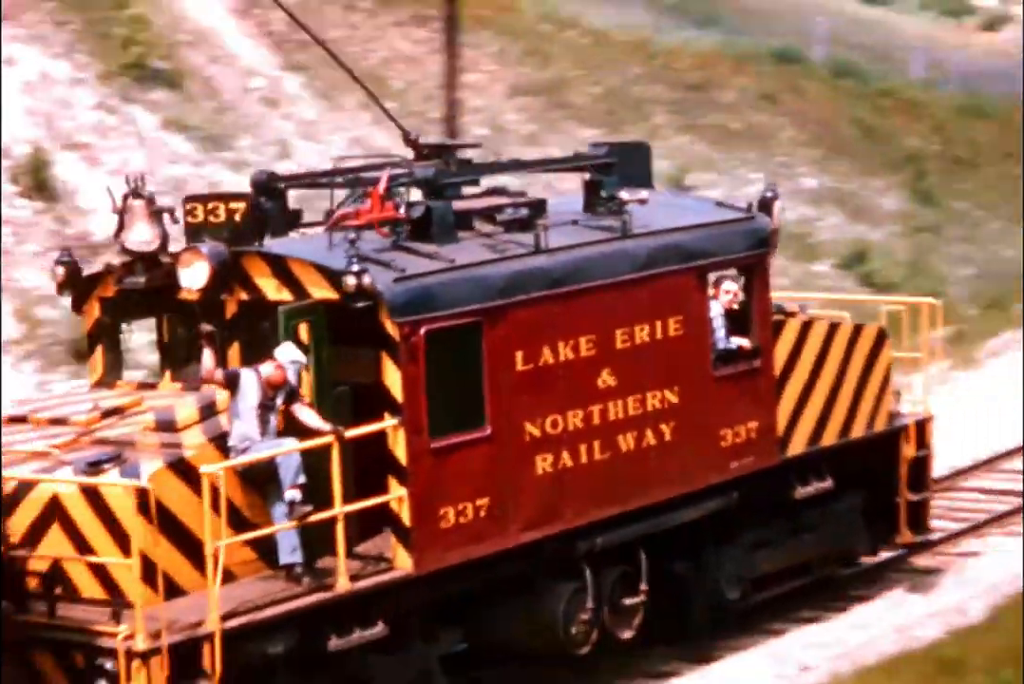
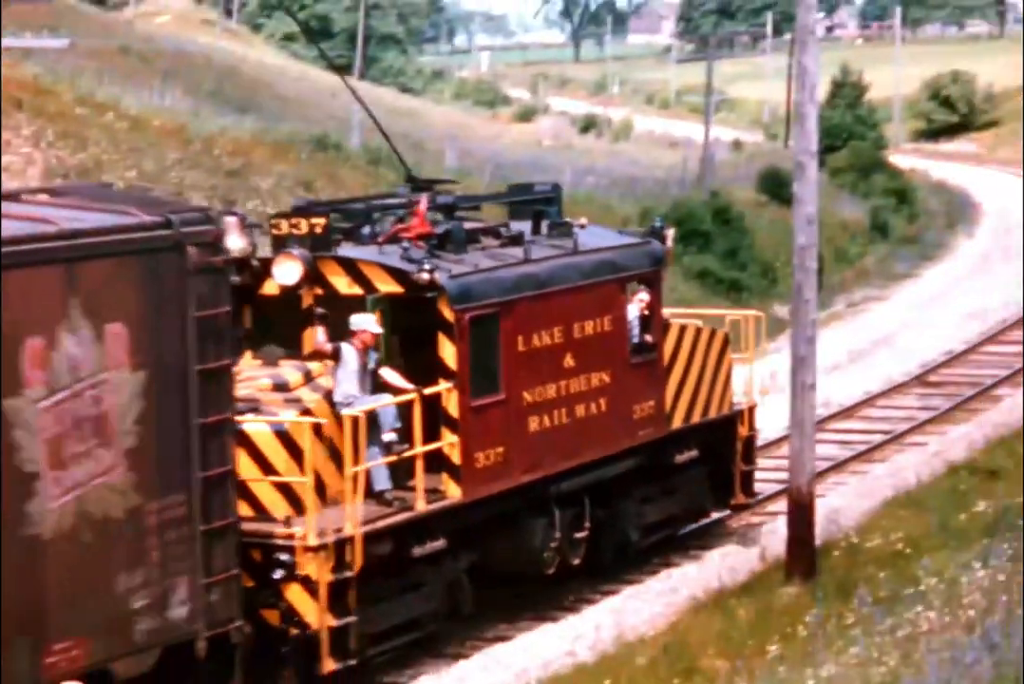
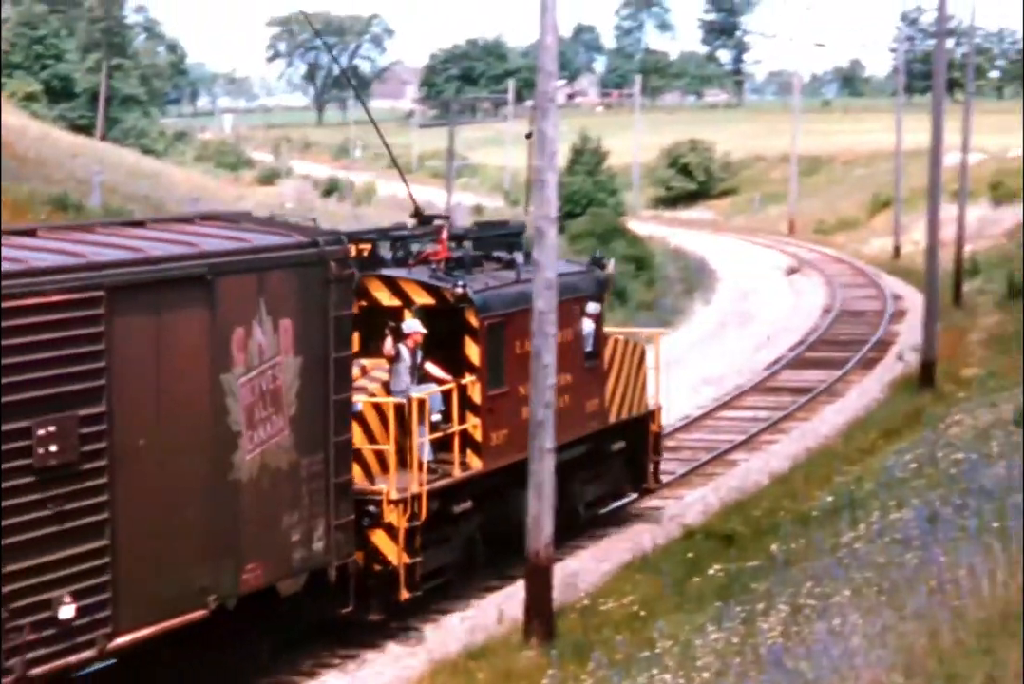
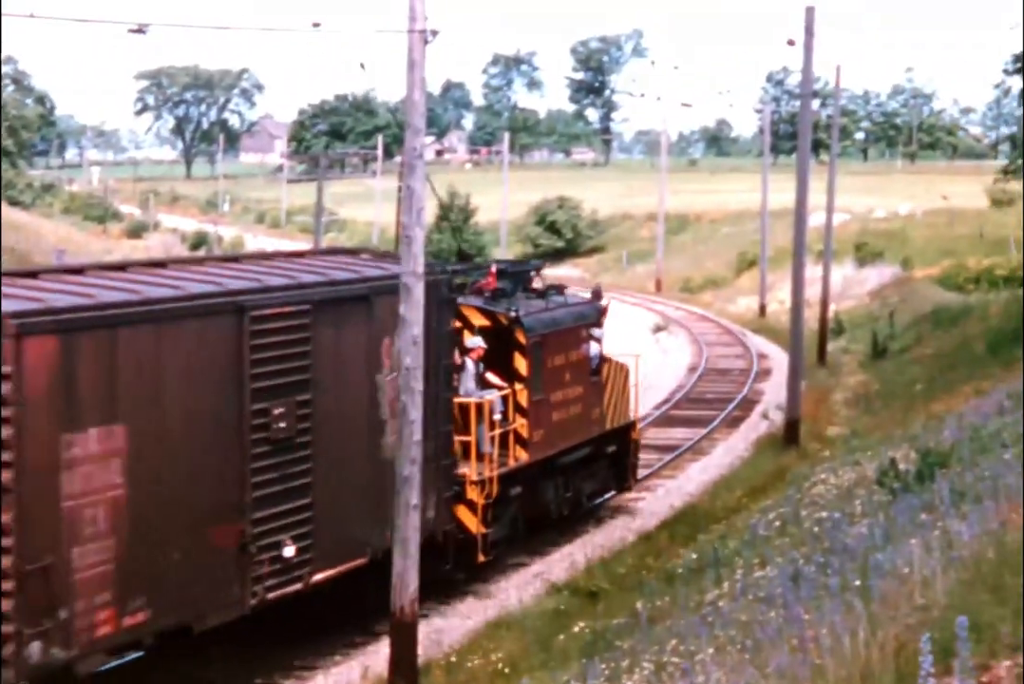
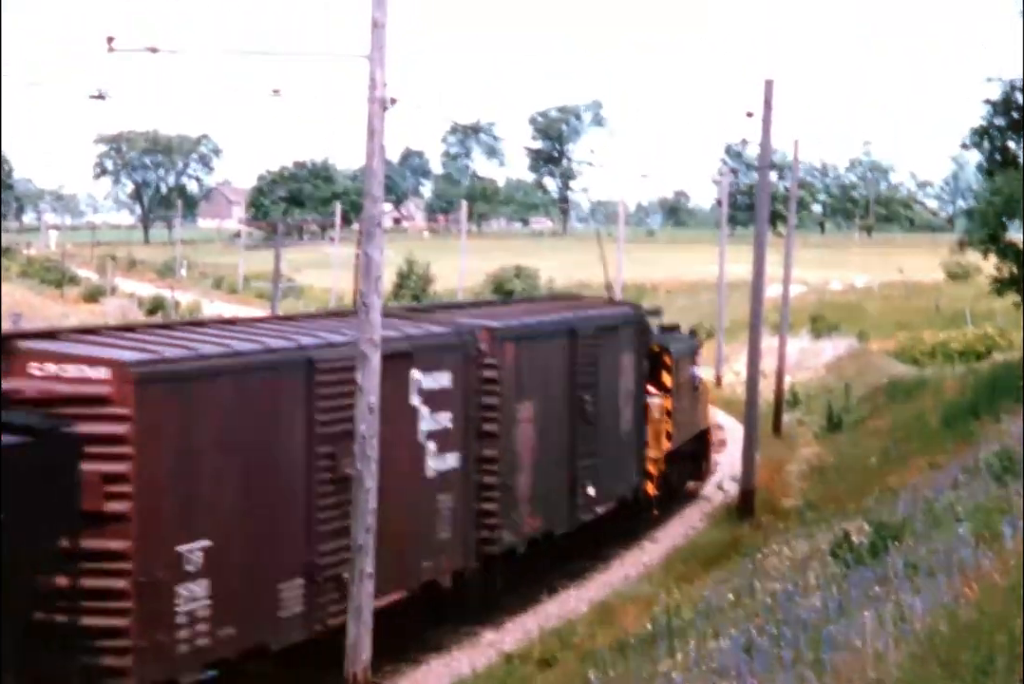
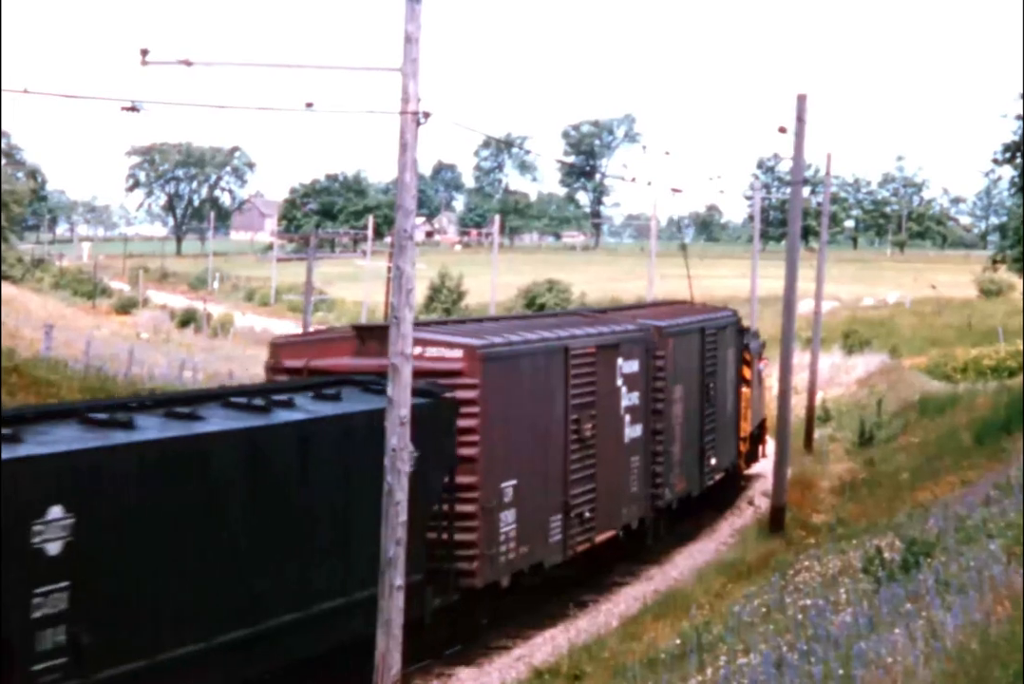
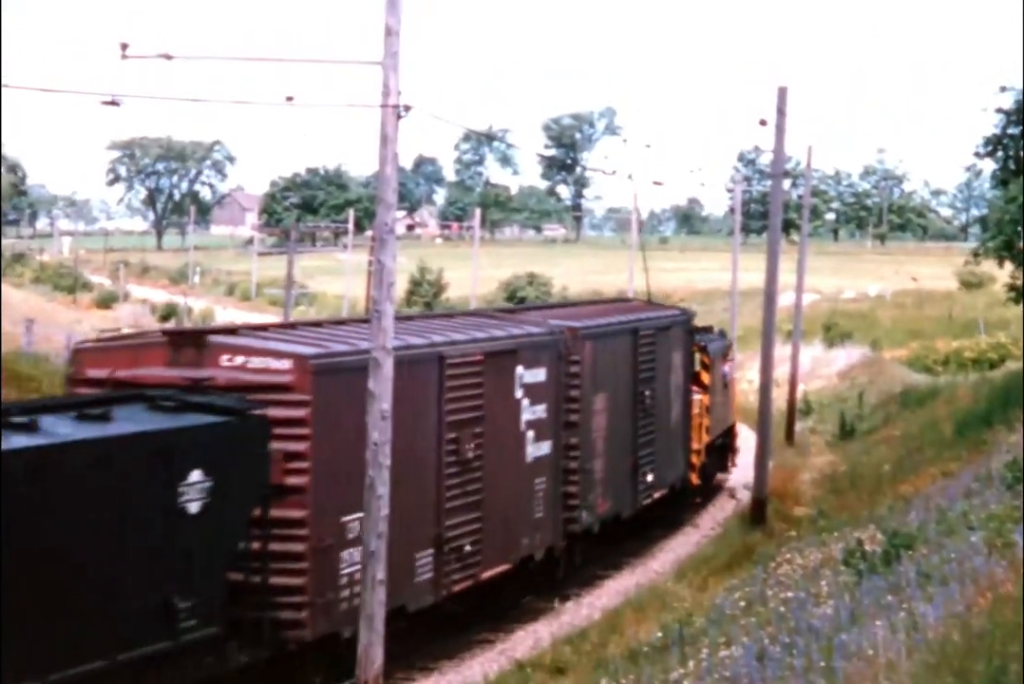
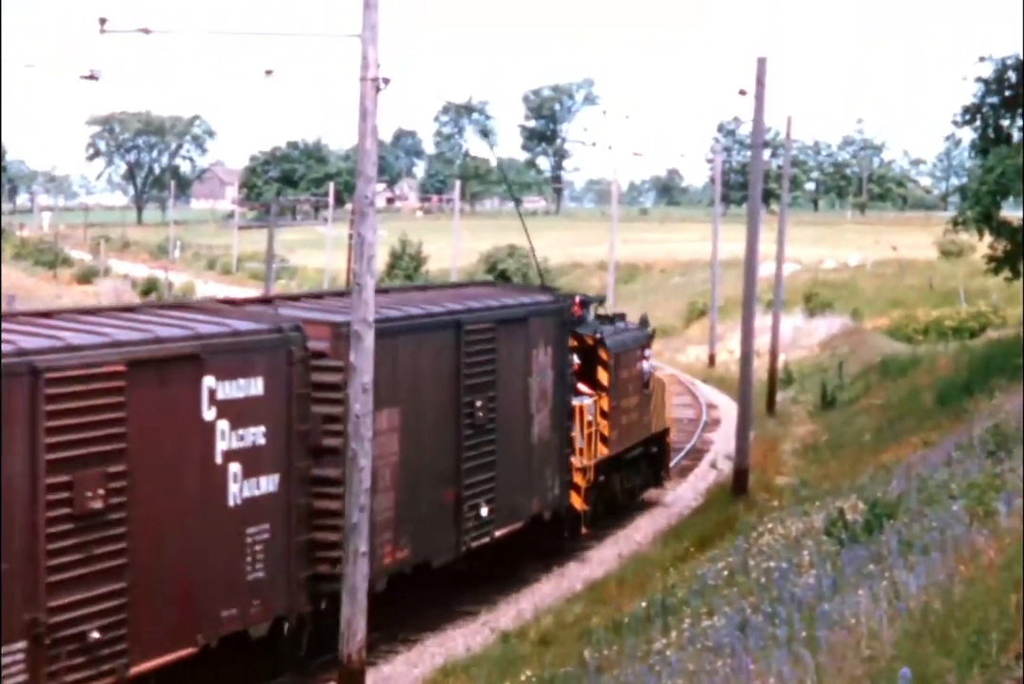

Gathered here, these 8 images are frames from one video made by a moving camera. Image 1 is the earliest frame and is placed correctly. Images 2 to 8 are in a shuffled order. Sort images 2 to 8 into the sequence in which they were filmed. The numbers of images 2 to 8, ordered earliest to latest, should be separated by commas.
2, 3, 4, 8, 5, 7, 6
